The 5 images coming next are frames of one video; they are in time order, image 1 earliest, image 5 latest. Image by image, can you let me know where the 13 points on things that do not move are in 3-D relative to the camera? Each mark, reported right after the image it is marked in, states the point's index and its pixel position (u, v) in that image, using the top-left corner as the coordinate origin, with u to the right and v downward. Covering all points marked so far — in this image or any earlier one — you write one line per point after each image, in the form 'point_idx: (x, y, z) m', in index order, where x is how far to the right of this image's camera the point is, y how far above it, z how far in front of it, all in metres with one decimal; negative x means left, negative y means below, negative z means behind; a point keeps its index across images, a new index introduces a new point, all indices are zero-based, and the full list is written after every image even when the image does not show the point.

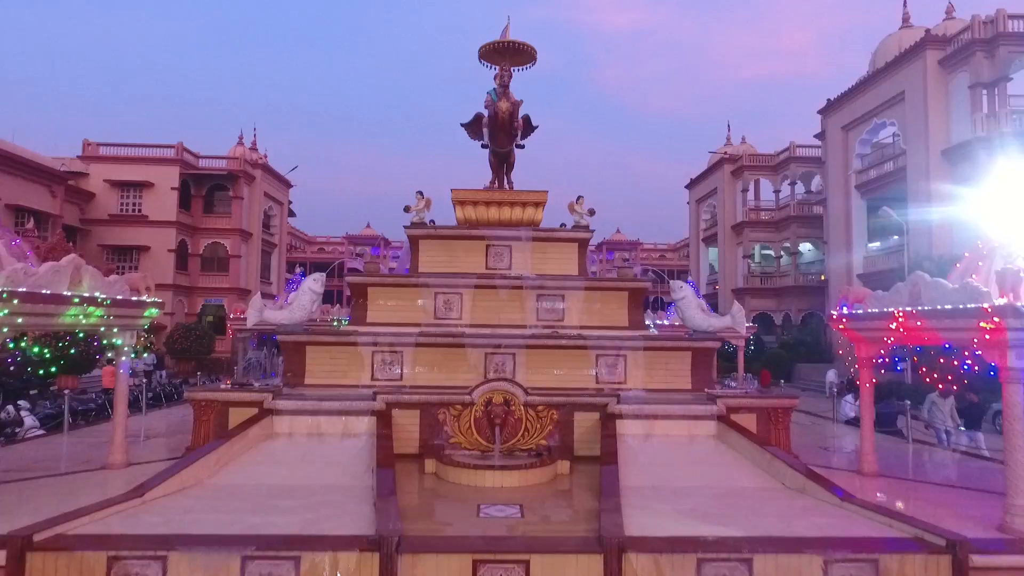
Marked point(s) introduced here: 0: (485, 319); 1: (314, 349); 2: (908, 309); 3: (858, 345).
0: (-0.3, -0.3, +9.6) m
1: (-1.9, -0.6, +8.7) m
2: (+2.8, -0.2, +6.4) m
3: (+2.9, -0.5, +7.5) m
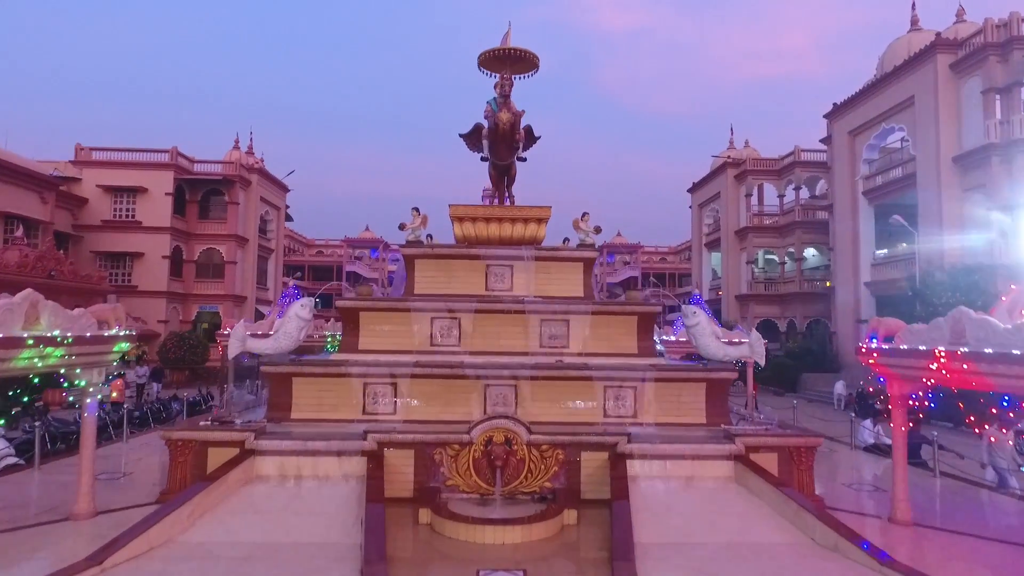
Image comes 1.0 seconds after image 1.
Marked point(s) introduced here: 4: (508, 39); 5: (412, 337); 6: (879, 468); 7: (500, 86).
0: (-0.3, -0.6, +9.0) m
1: (-1.9, -0.8, +8.1) m
2: (+2.8, -0.4, +5.8) m
3: (+2.9, -0.7, +6.9) m
4: (-0.1, +3.1, +11.3) m
5: (-1.0, -0.5, +9.0) m
6: (+4.3, -2.1, +10.6) m
7: (-0.1, +2.4, +10.8) m
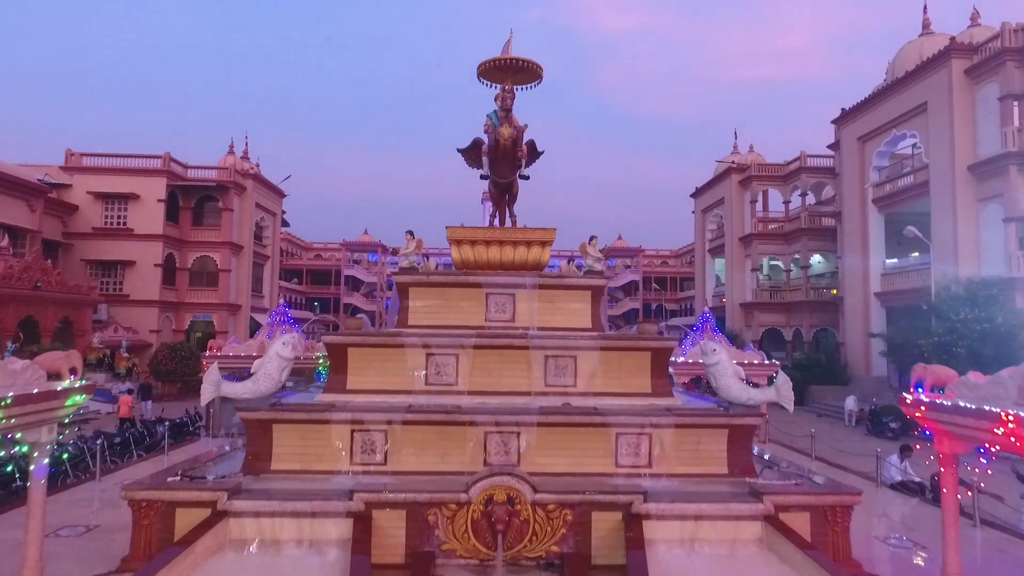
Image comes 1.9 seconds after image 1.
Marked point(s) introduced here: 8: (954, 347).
0: (-0.2, -0.9, +8.2) m
1: (-1.9, -1.1, +7.4) m
2: (+2.8, -0.7, +5.1) m
3: (+2.9, -1.0, +6.1) m
4: (0.0, +2.8, +10.5) m
5: (-1.0, -0.8, +8.2) m
6: (+4.3, -2.4, +9.9) m
7: (-0.1, +2.1, +10.1) m
8: (+9.5, -1.3, +19.5) m
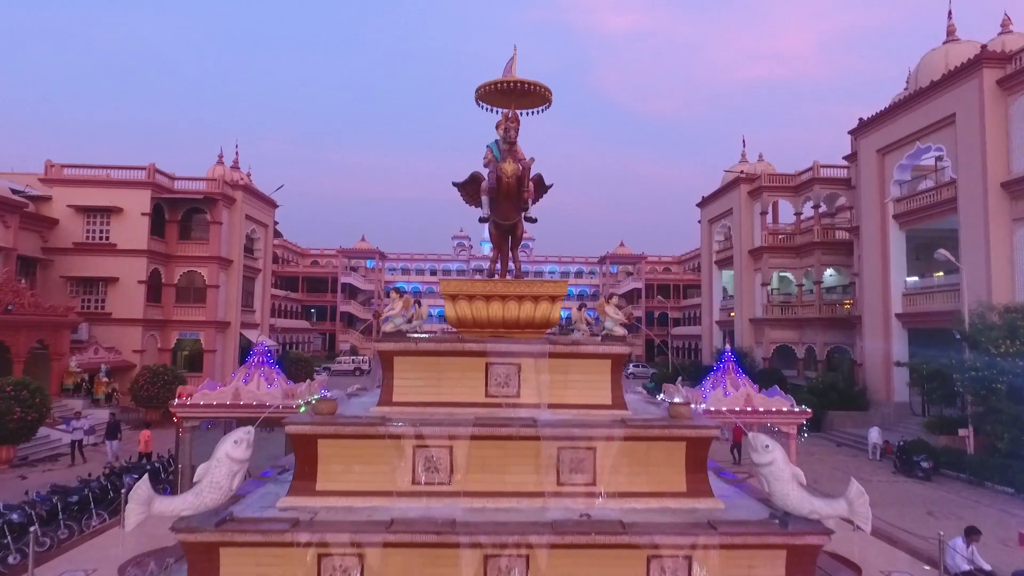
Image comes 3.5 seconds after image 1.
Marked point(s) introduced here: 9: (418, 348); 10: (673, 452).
0: (-0.2, -1.5, +6.8) m
1: (-1.8, -1.7, +5.9) m
2: (+2.9, -1.3, +3.6) m
3: (+2.9, -1.6, +4.7) m
4: (0.0, +2.2, +9.0) m
5: (-0.9, -1.4, +6.7) m
6: (+4.3, -3.0, +8.4) m
7: (-0.1, +1.5, +8.6) m
8: (+9.5, -1.9, +18.0) m
9: (-0.8, -0.5, +7.5) m
10: (+1.2, -1.3, +6.8) m
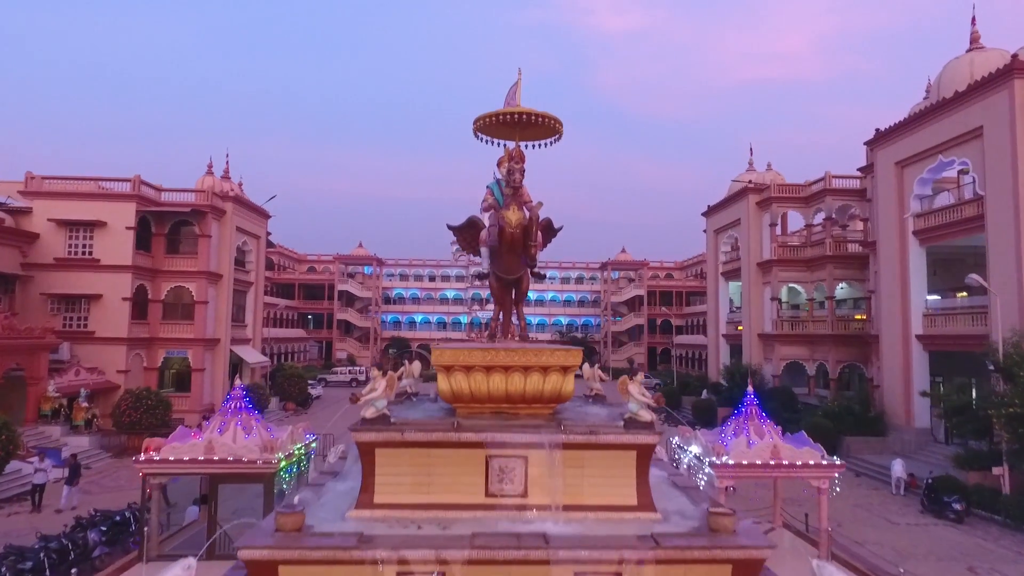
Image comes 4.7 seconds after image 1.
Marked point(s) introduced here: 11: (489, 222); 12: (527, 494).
0: (-0.2, -2.0, +5.5) m
1: (-1.8, -2.3, +4.6) m
2: (+2.9, -1.8, +2.3) m
3: (+3.0, -2.1, +3.4) m
4: (0.0, +1.7, +7.7) m
5: (-0.9, -1.9, +5.4) m
6: (+4.4, -3.5, +7.1) m
7: (0.0, +1.0, +7.3) m
8: (+9.5, -2.4, +16.7) m
9: (-0.7, -1.0, +6.2) m
10: (+1.3, -1.8, +5.6) m
11: (-0.2, +0.5, +7.4) m
12: (+0.1, -1.4, +6.3) m
